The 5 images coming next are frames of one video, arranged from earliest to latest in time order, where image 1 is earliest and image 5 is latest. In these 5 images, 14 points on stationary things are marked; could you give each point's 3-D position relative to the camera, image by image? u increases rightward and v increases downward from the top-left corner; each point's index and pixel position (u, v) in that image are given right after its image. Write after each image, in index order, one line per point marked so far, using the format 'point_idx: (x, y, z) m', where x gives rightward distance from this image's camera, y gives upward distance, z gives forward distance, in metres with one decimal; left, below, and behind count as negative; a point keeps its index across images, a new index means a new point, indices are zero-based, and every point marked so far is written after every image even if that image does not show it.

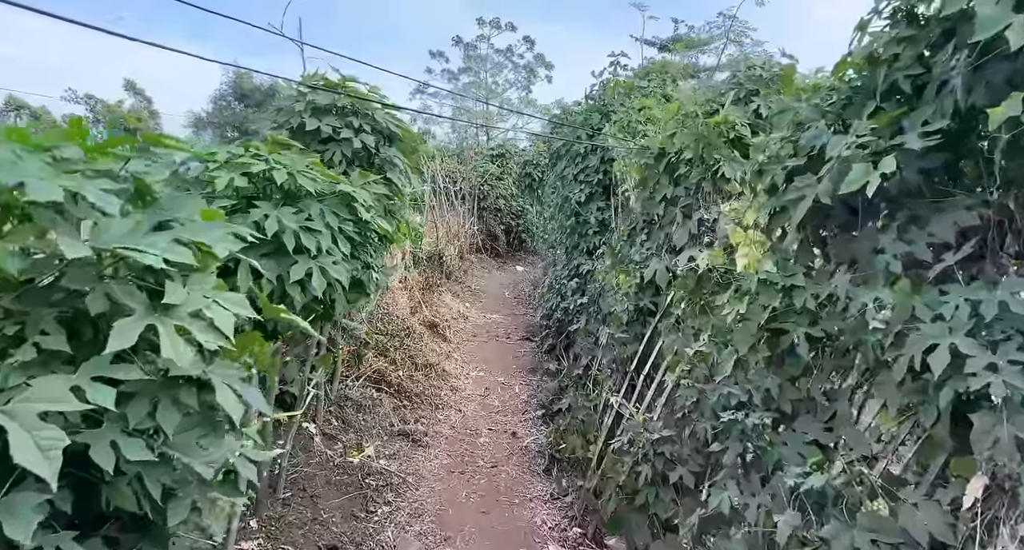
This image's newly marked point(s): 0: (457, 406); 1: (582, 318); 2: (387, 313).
0: (-0.3, -0.8, +4.3) m
1: (+0.5, -0.3, +4.6) m
2: (-0.8, -0.3, +4.6) m
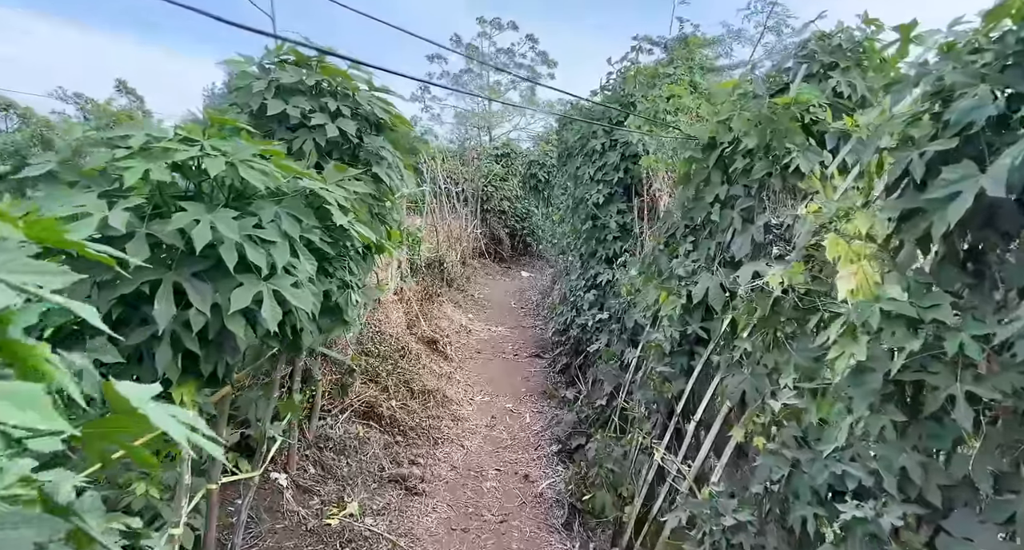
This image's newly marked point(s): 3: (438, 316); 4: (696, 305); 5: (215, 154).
0: (-0.3, -0.9, +3.7) m
1: (+0.5, -0.4, +4.0) m
2: (-0.8, -0.3, +4.0) m
3: (-0.6, -0.4, +5.7) m
4: (+0.6, -0.1, +2.4) m
5: (-0.7, +0.3, +1.6) m
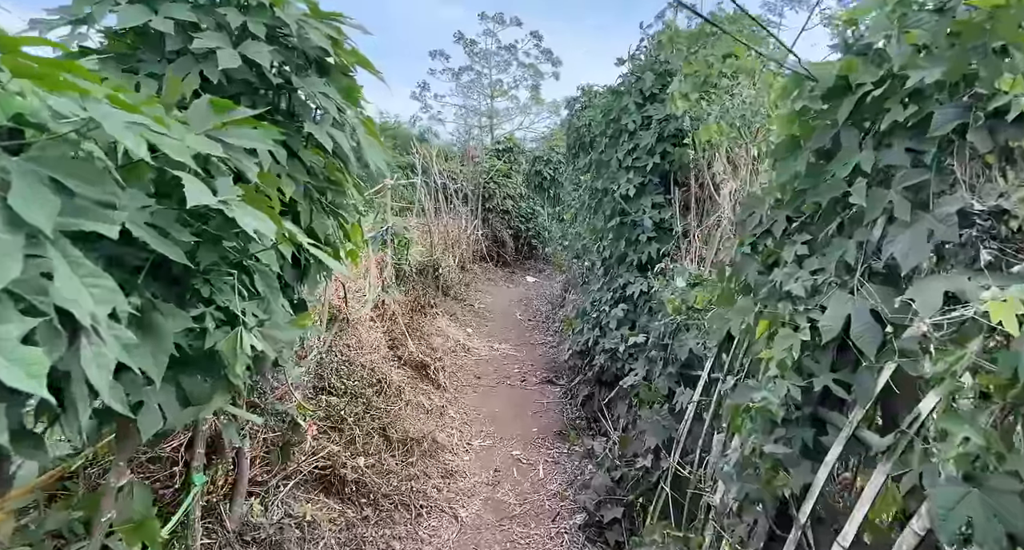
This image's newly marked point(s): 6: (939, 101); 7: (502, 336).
0: (-0.2, -0.9, +2.8) m
1: (+0.6, -0.4, +3.0) m
2: (-0.7, -0.4, +3.0) m
3: (-0.6, -0.4, +4.8) m
4: (+0.7, -0.1, +1.5) m
5: (-0.6, +0.2, +0.7) m
6: (+0.9, +0.4, +1.4) m
7: (-0.1, -0.5, +5.6) m
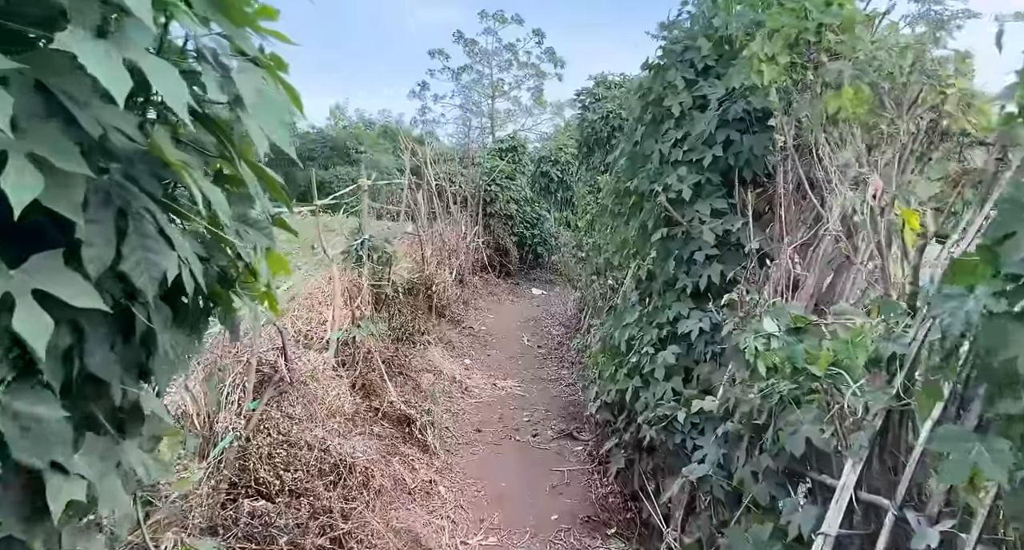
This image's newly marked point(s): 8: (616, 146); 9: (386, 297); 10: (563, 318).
0: (-0.2, -1.1, +1.8) m
1: (+0.6, -0.5, +2.1) m
2: (-0.7, -0.5, +2.1) m
3: (-0.5, -0.5, +3.9) m
4: (+0.7, -0.3, +0.5) m
5: (-0.6, +0.1, -0.3) m
6: (+0.9, +0.2, +0.5) m
7: (0.0, -0.6, +4.7) m
8: (+0.8, +0.9, +5.1) m
9: (-0.7, -0.1, +4.0) m
10: (+0.4, -0.4, +5.8) m
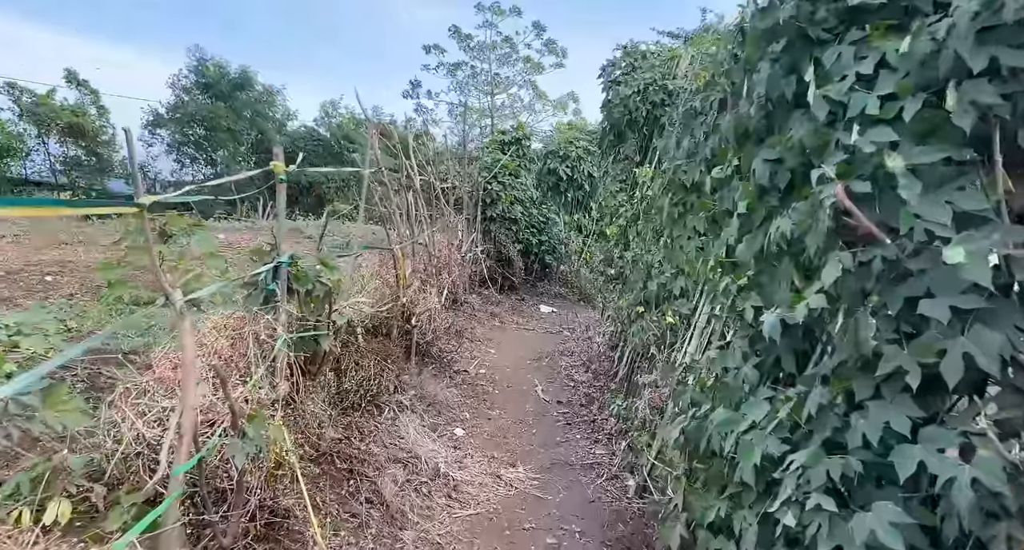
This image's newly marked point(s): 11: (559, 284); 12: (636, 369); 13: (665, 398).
0: (-0.1, -1.2, +0.4) m
1: (+0.7, -0.7, +0.6) m
2: (-0.6, -0.6, +0.6) m
3: (-0.5, -0.7, +2.4) m
4: (+0.8, -0.4, -0.9) m
5: (-0.5, 0.0, -1.7) m
6: (+1.0, +0.1, -1.0) m
7: (0.0, -0.8, +3.2) m
8: (+0.8, +0.8, +3.6) m
9: (-0.7, -0.3, +2.6) m
10: (+0.5, -0.5, +4.4) m
11: (+0.7, -0.1, +9.7) m
12: (+0.6, -0.4, +3.4) m
13: (+0.6, -0.5, +2.8) m
